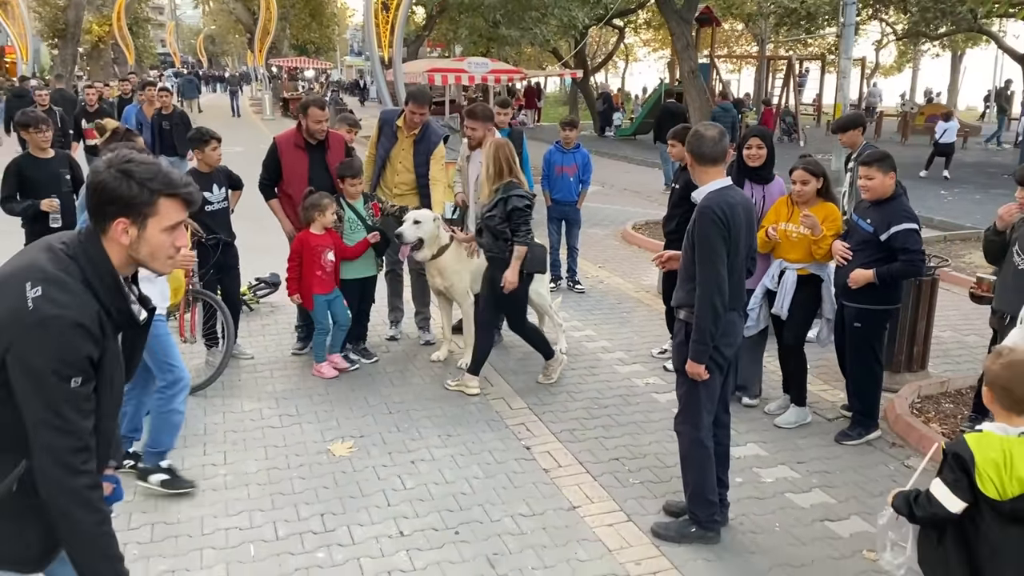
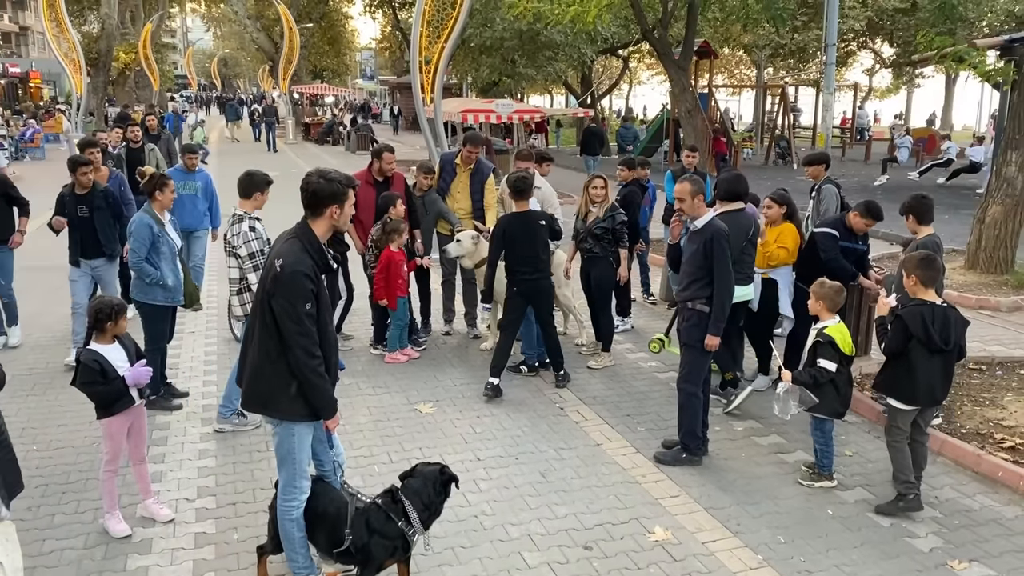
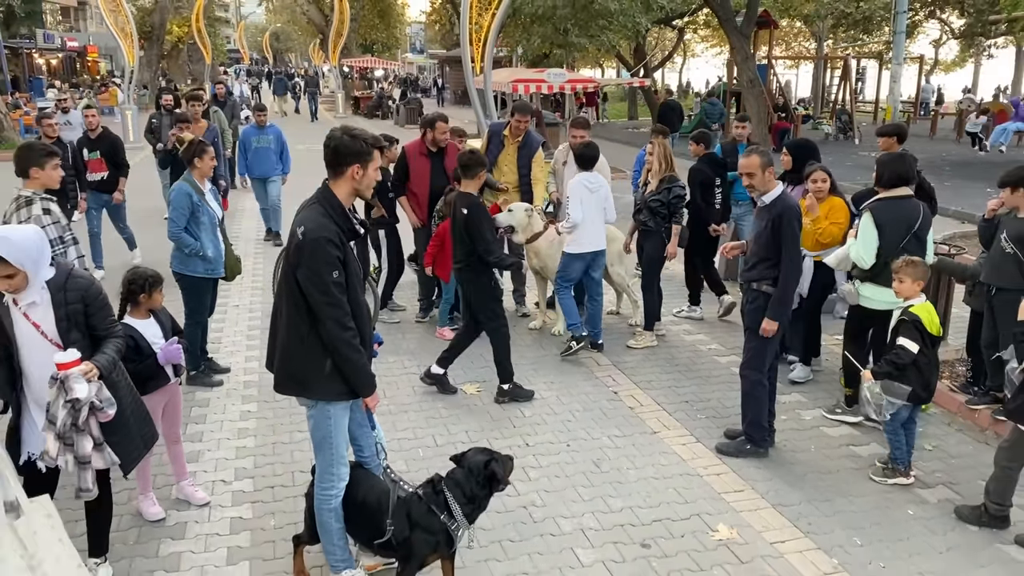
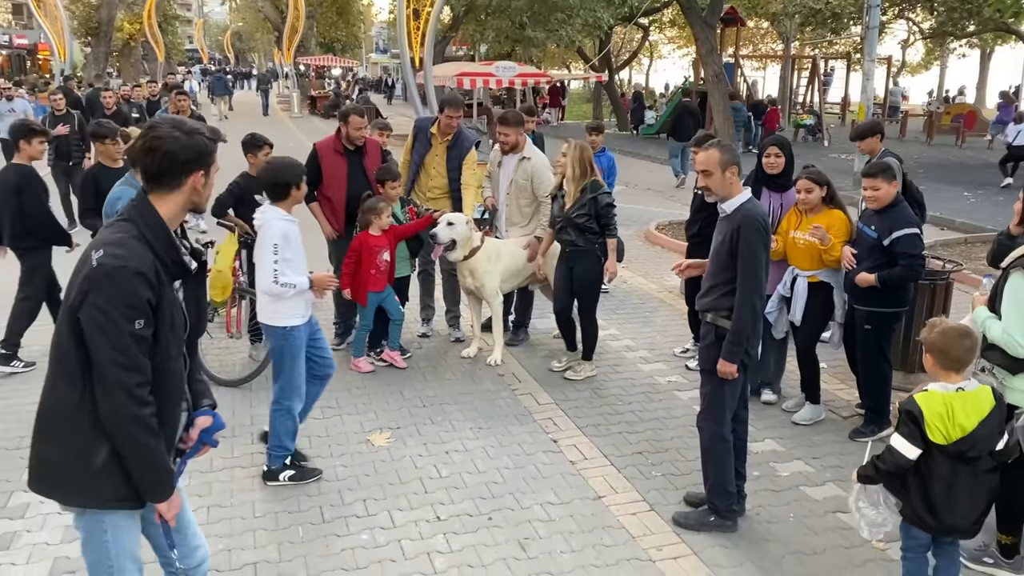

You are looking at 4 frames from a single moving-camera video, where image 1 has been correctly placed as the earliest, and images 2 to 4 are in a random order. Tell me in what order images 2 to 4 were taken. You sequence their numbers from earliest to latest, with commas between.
4, 3, 2
